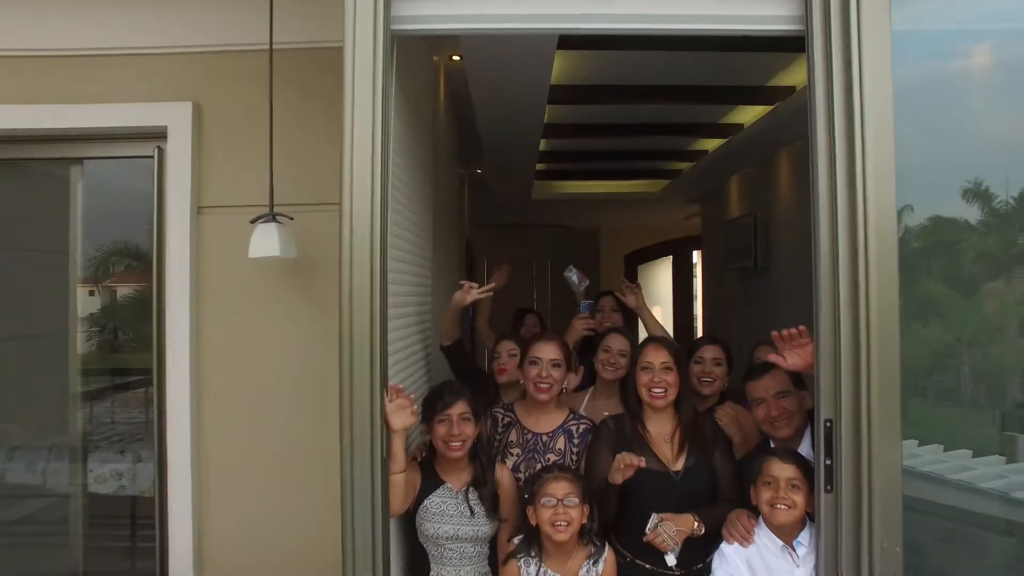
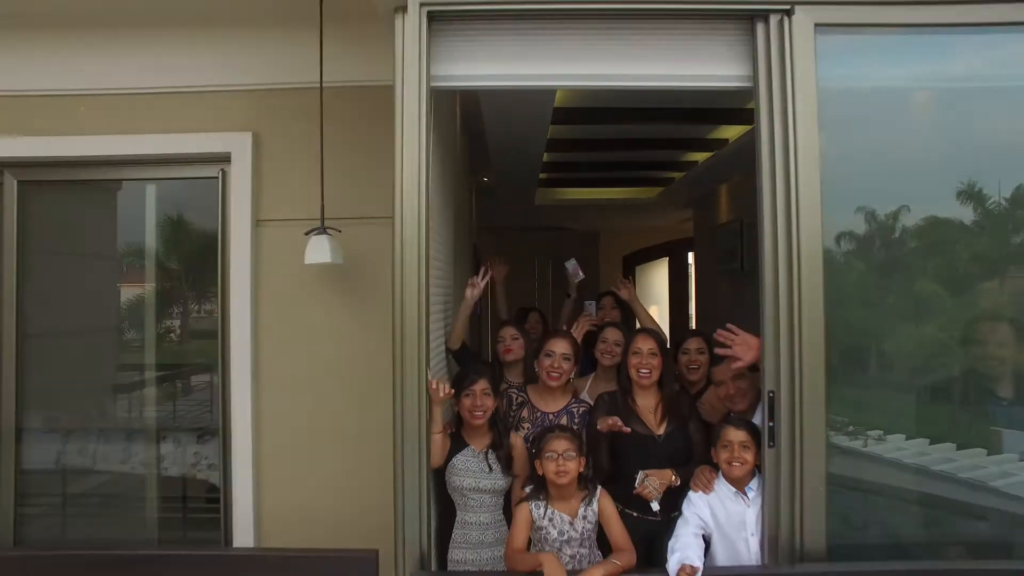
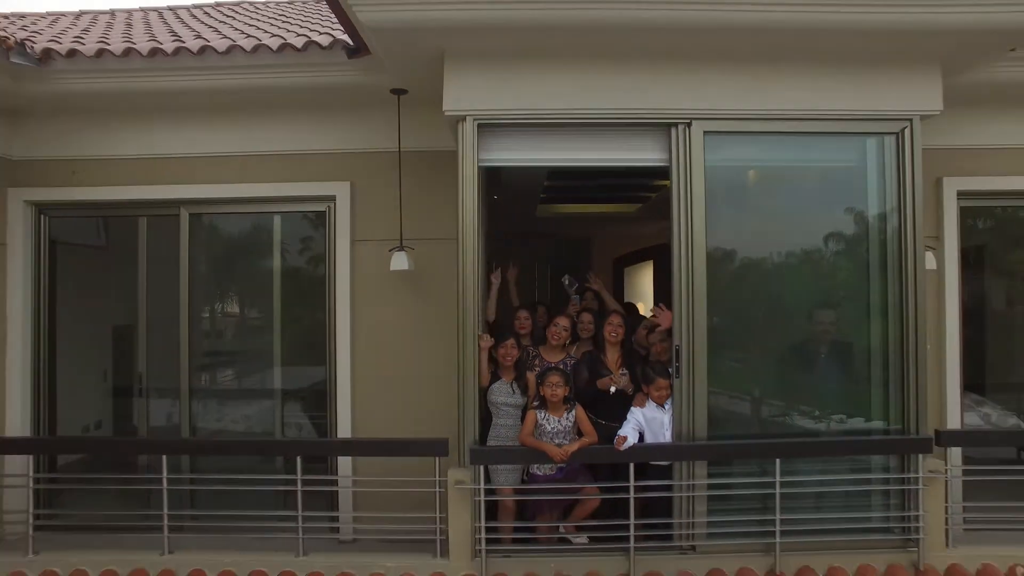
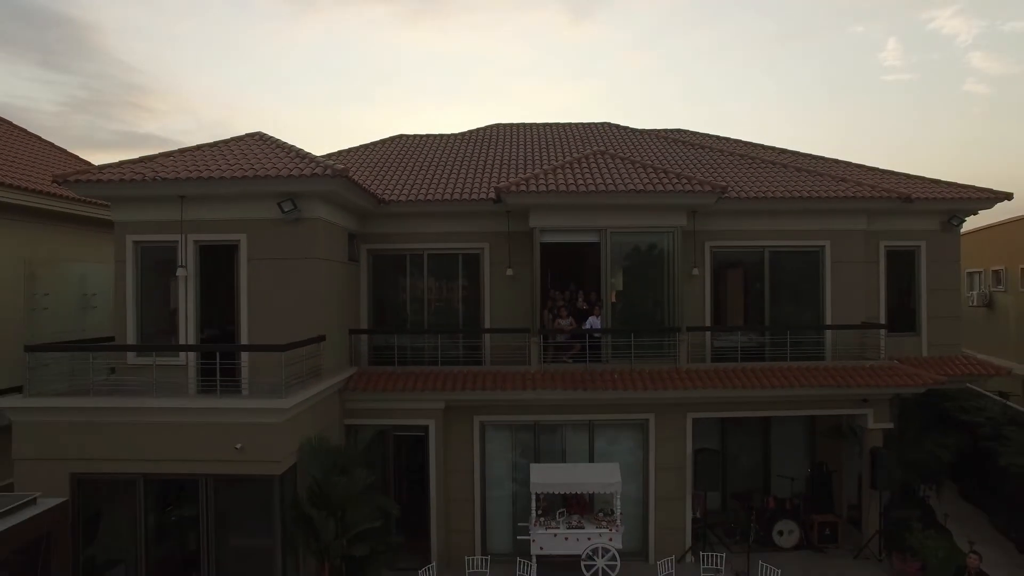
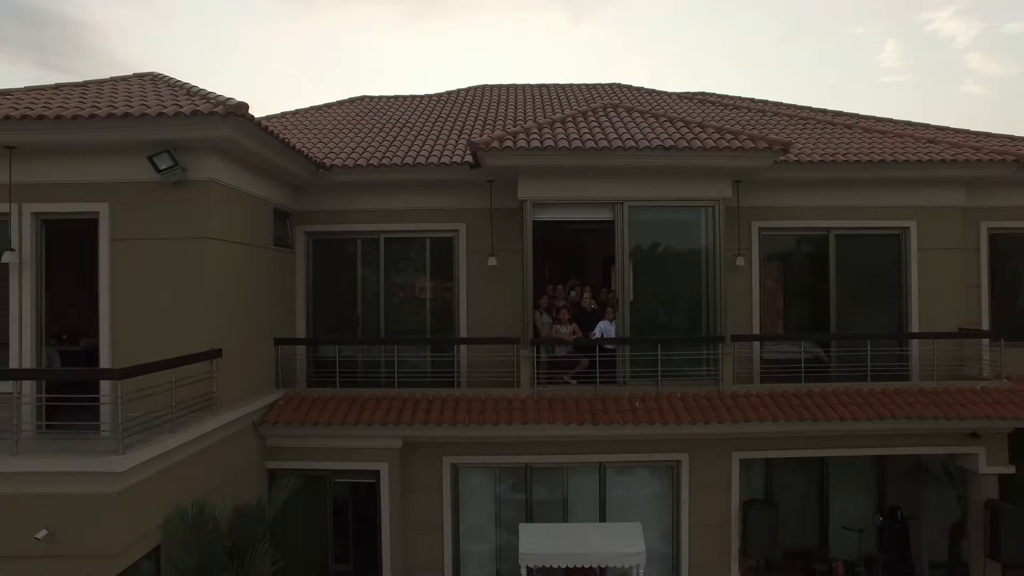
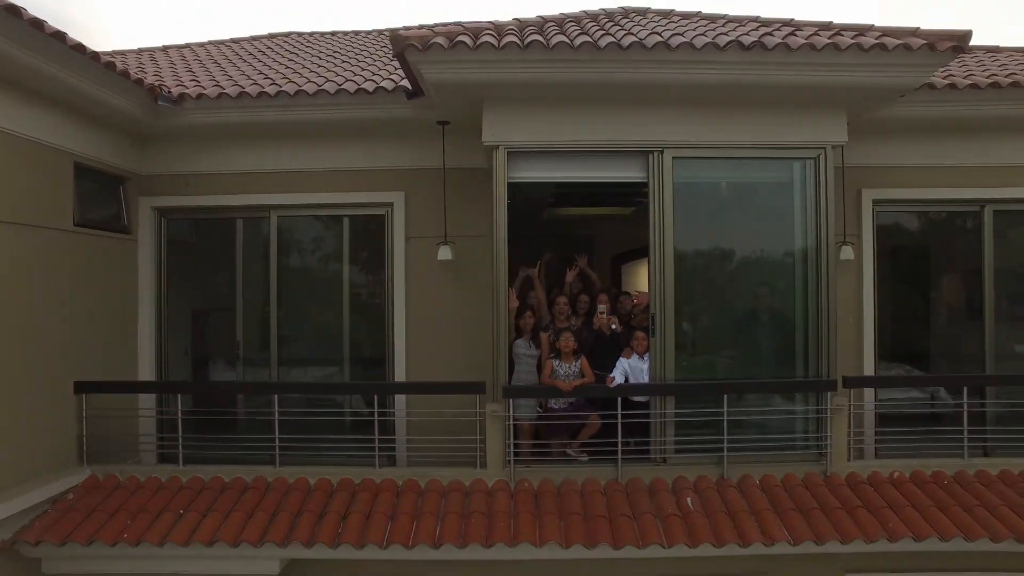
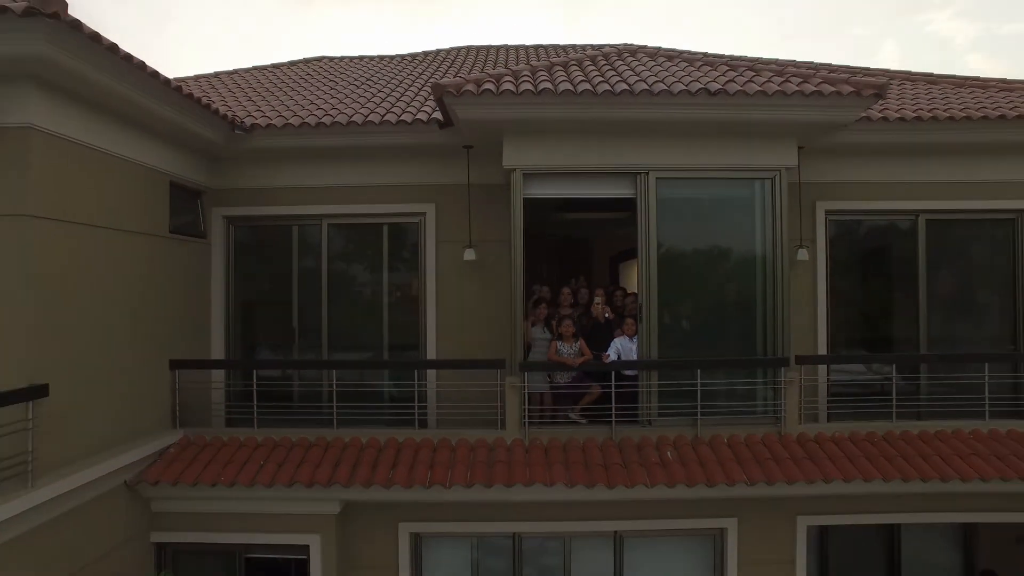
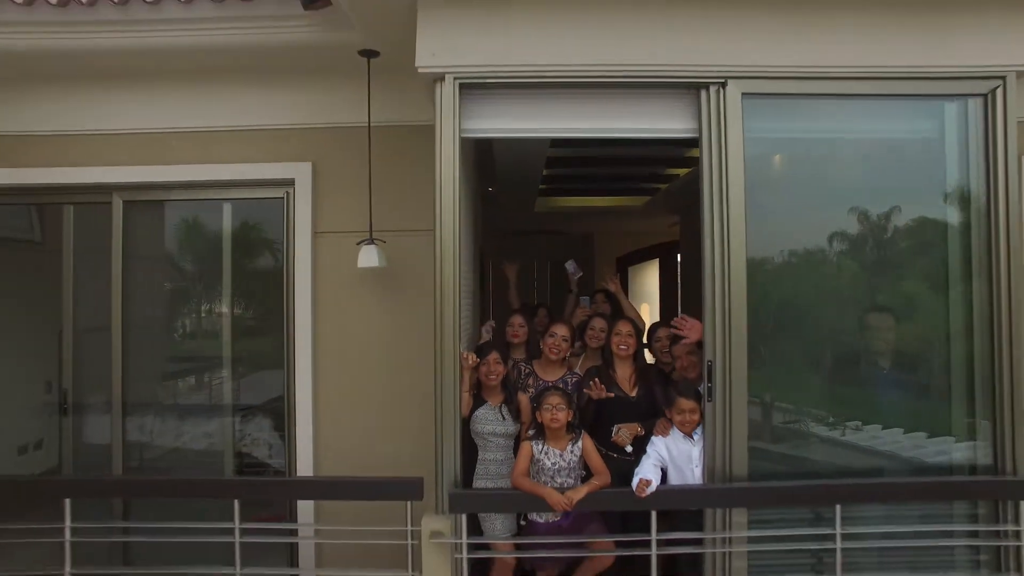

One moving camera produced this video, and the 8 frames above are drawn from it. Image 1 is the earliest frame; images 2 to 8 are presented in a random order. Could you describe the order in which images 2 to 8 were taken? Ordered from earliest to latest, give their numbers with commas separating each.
2, 8, 3, 6, 7, 5, 4
